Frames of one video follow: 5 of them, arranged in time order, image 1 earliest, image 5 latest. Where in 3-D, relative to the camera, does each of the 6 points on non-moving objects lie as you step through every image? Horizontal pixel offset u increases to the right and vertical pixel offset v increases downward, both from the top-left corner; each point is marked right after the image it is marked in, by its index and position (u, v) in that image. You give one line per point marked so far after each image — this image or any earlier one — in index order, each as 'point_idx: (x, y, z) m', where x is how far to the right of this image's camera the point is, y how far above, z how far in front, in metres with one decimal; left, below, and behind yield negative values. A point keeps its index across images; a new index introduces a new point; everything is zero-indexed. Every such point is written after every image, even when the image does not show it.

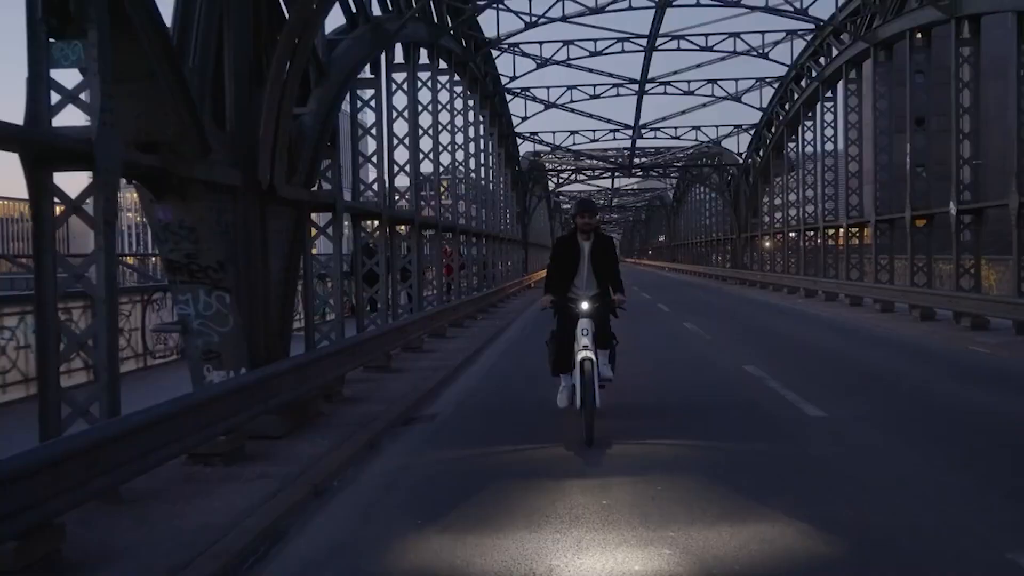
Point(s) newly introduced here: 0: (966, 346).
0: (+7.6, -1.0, +16.0) m
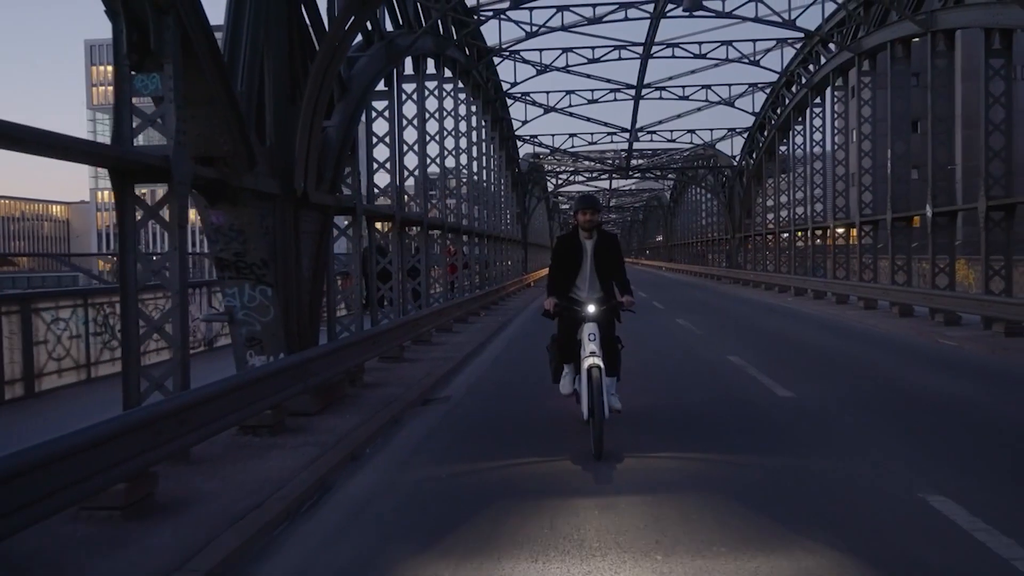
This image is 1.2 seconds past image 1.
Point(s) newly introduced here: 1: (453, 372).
0: (+7.7, -0.9, +17.0) m
1: (-0.8, -1.2, +13.4) m
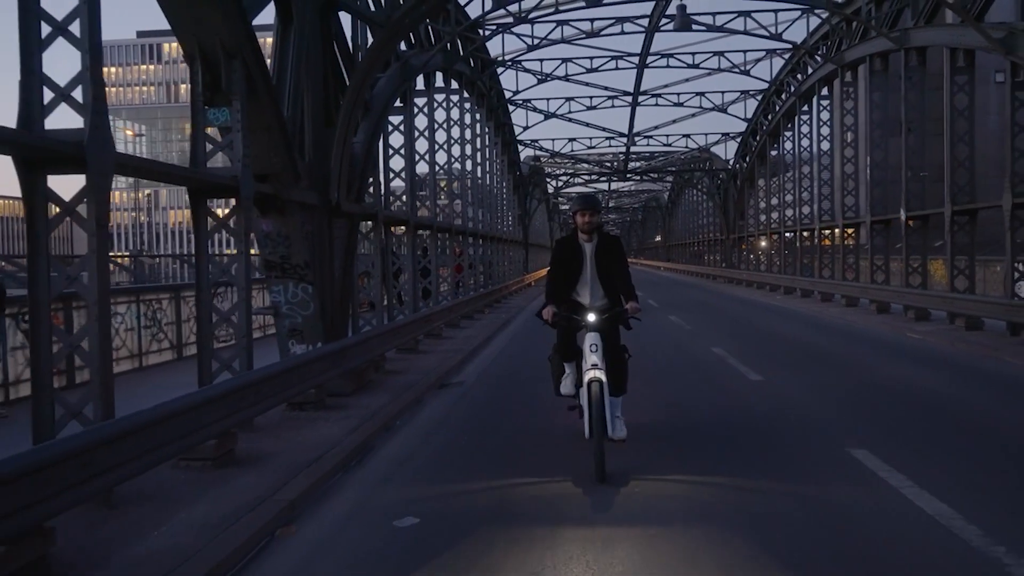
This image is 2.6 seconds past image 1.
0: (+7.7, -0.9, +18.2) m
1: (-0.8, -1.2, +14.6) m
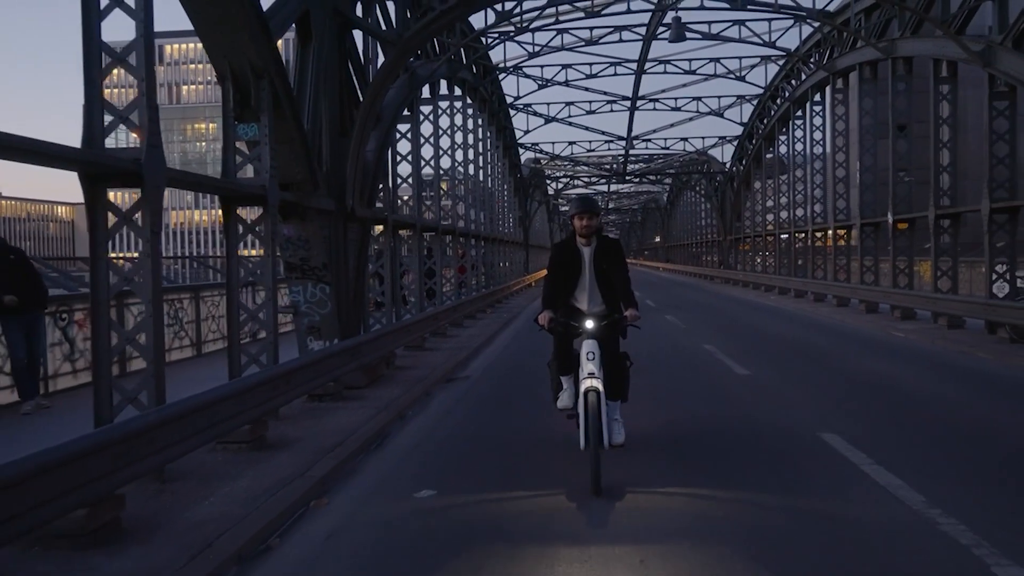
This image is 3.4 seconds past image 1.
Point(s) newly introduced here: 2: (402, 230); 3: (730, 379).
0: (+7.6, -1.0, +16.7) m
1: (-0.9, -1.2, +13.1) m
2: (-2.2, +1.0, +15.0) m
3: (+2.9, -1.3, +12.7) m
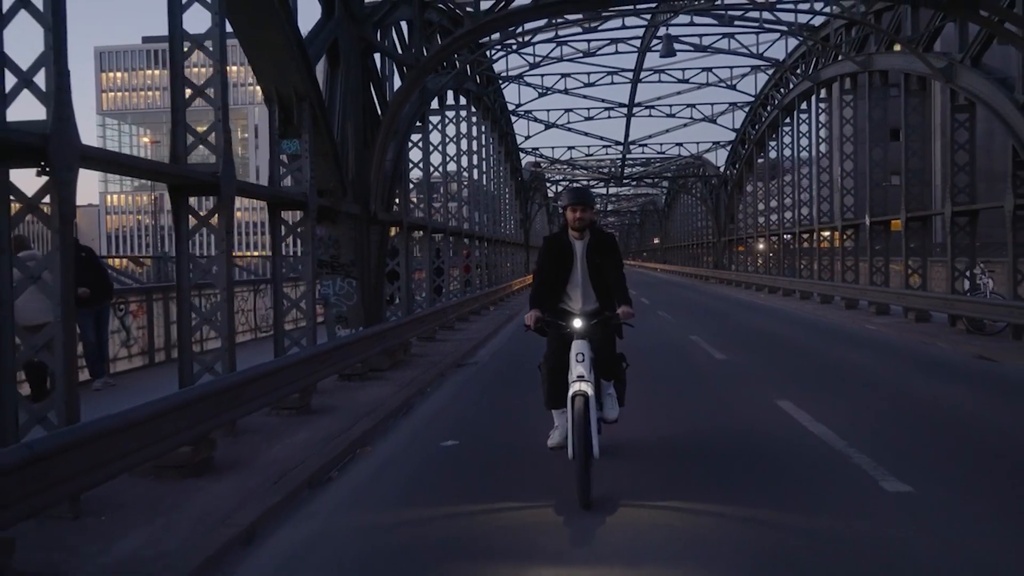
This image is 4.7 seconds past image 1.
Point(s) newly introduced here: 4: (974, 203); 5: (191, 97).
0: (+7.6, -0.9, +18.0) m
1: (-0.9, -1.2, +14.4) m
2: (-2.1, +1.0, +16.3) m
3: (+2.9, -1.3, +14.0) m
4: (+7.6, +1.4, +15.3) m
5: (-2.5, +1.5, +7.2) m
